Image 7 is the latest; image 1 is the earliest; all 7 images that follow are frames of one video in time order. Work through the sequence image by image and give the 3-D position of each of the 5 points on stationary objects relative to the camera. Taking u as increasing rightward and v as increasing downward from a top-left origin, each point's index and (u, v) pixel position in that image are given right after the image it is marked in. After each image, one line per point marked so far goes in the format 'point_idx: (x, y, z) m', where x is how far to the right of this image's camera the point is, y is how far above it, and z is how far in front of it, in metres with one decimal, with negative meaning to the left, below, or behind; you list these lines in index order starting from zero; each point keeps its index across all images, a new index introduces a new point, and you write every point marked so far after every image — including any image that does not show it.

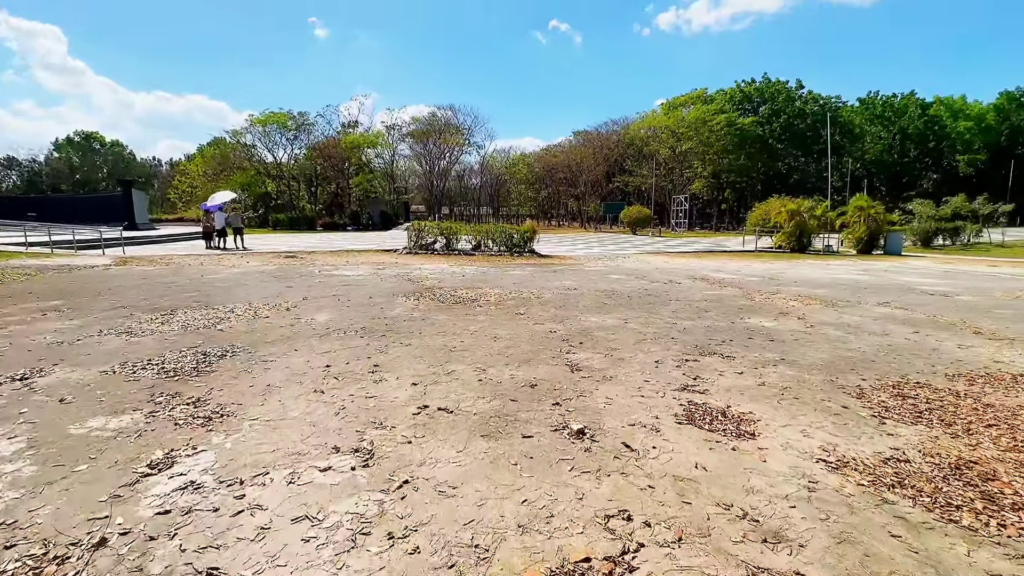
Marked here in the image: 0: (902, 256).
0: (+15.5, +1.3, +18.7) m
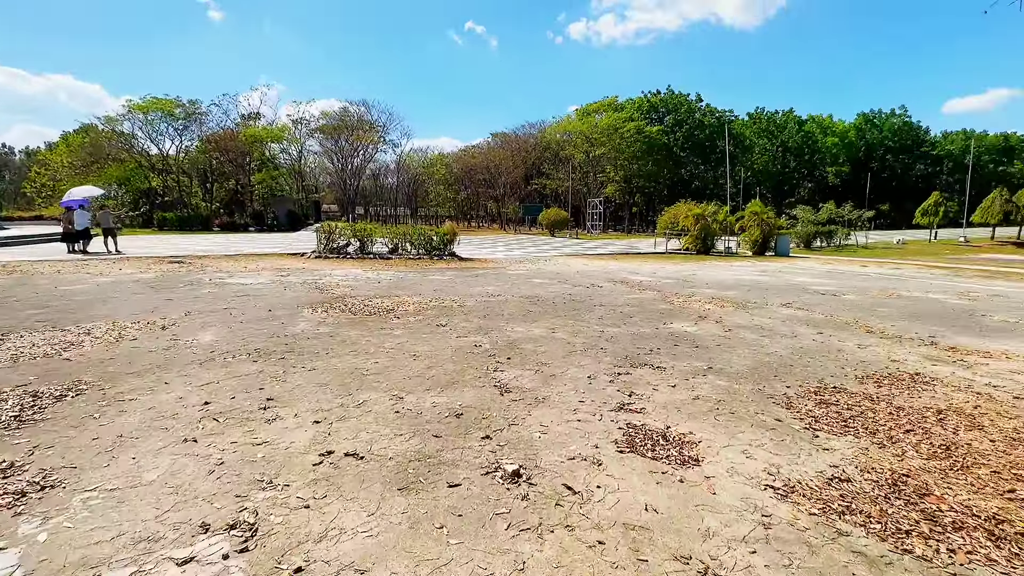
0: (+12.2, +1.4, +20.6) m
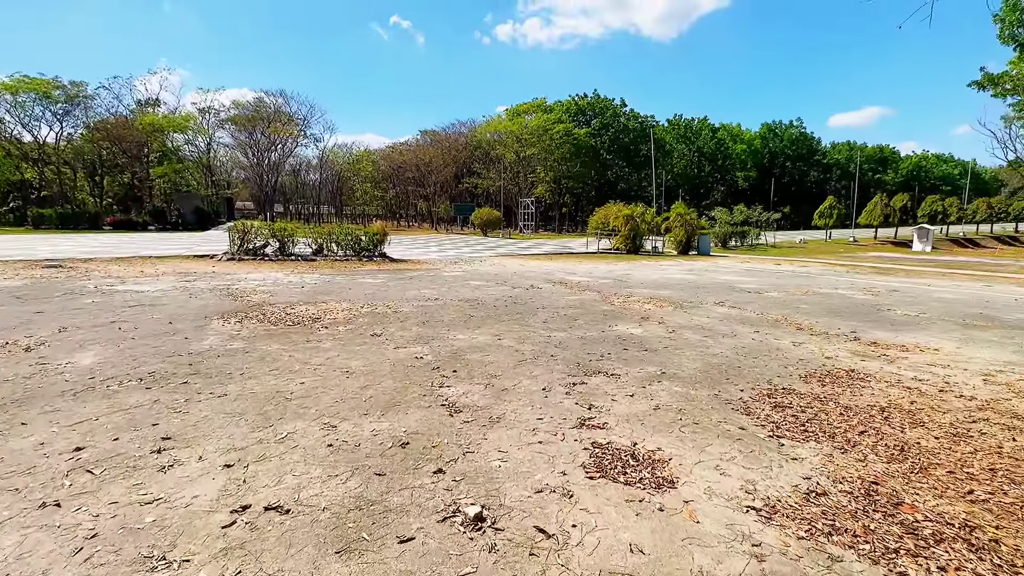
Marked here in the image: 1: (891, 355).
0: (+9.2, +1.5, +21.8) m
1: (+4.3, -0.8, +5.4) m
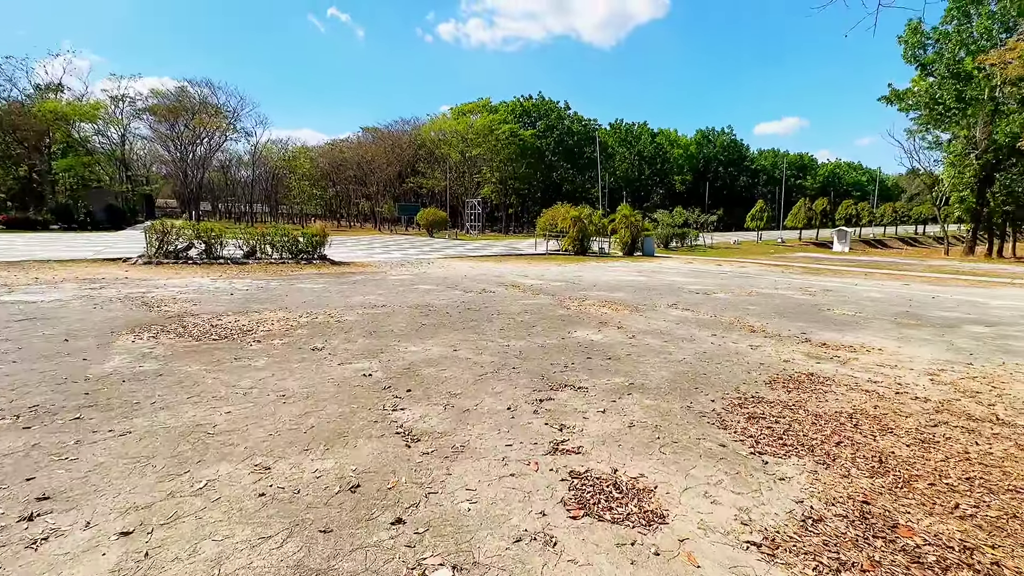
0: (+6.8, +1.5, +22.3) m
1: (+3.9, -0.8, +5.5) m
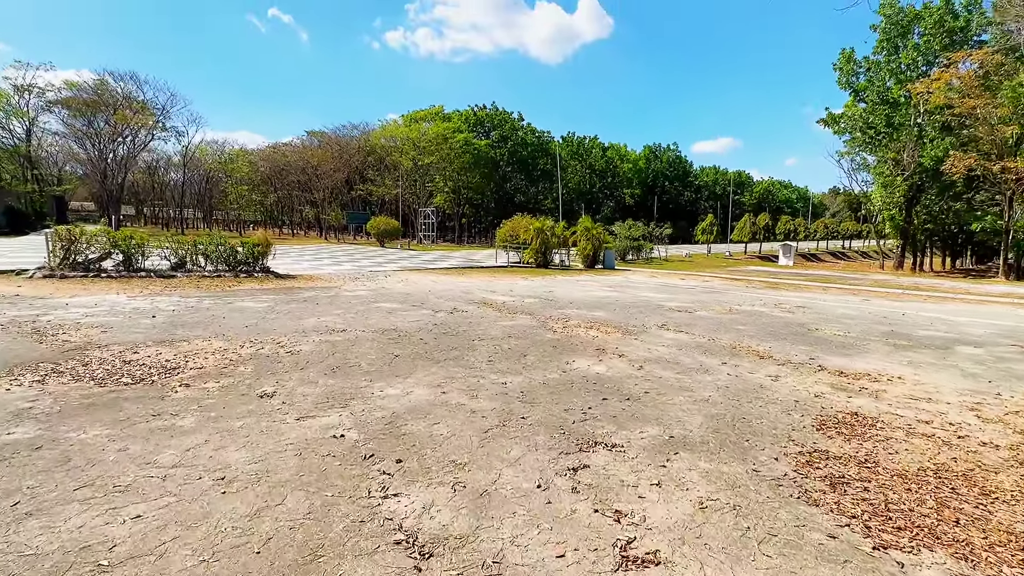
0: (+4.9, +0.8, +22.1) m
1: (+3.8, -1.1, +5.0) m
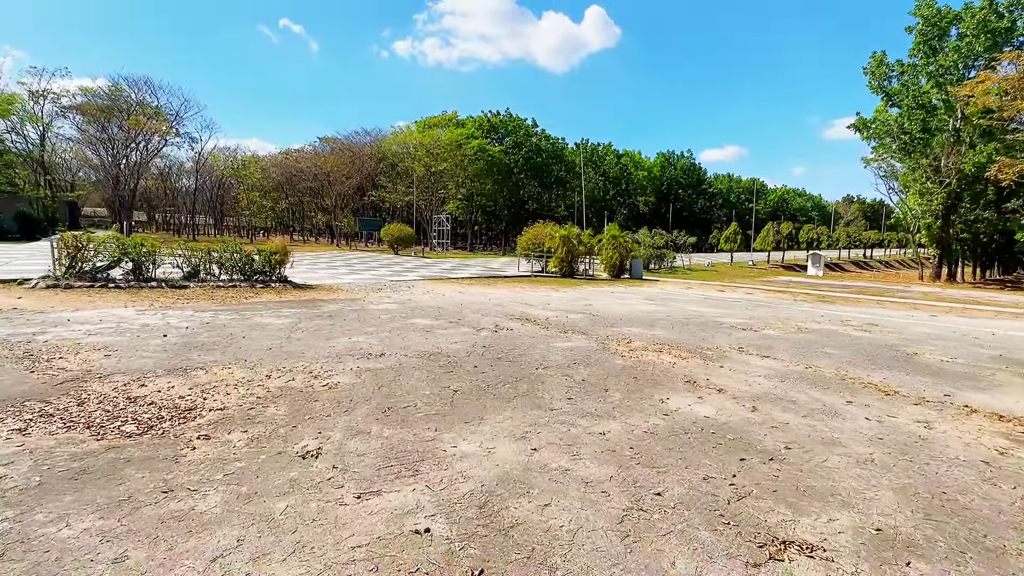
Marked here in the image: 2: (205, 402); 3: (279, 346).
0: (+6.0, +0.4, +21.1) m
1: (+4.6, -1.3, +4.0) m
2: (-2.7, -1.0, +4.0) m
3: (-3.1, -0.7, +6.1) m
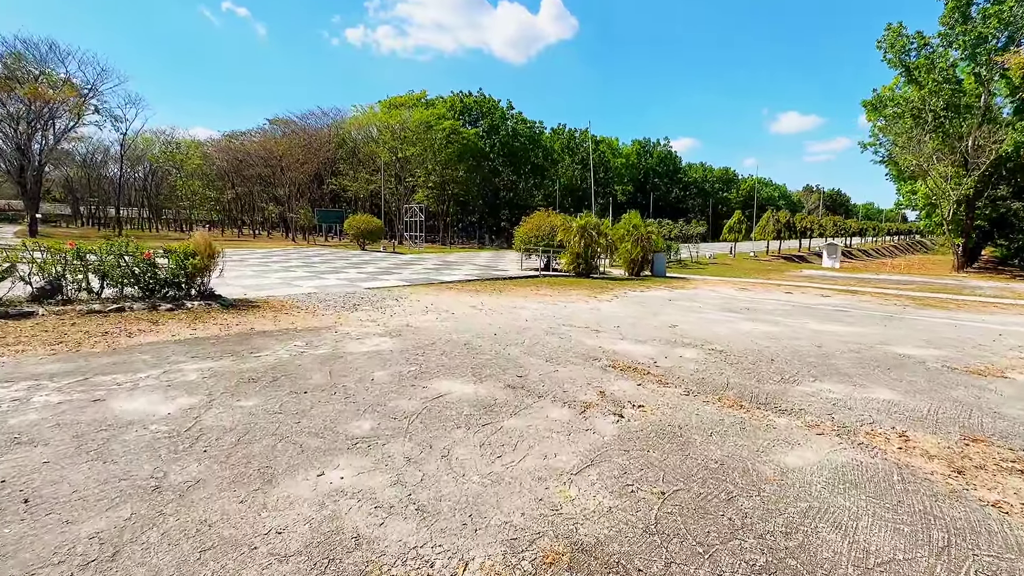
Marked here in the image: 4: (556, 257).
0: (+6.0, +0.4, +17.7) m
1: (+6.0, -1.6, +0.5) m
2: (-1.2, -1.4, 0.0) m
3: (-1.8, -1.1, +2.1) m
4: (+1.5, +1.2, +17.8) m
